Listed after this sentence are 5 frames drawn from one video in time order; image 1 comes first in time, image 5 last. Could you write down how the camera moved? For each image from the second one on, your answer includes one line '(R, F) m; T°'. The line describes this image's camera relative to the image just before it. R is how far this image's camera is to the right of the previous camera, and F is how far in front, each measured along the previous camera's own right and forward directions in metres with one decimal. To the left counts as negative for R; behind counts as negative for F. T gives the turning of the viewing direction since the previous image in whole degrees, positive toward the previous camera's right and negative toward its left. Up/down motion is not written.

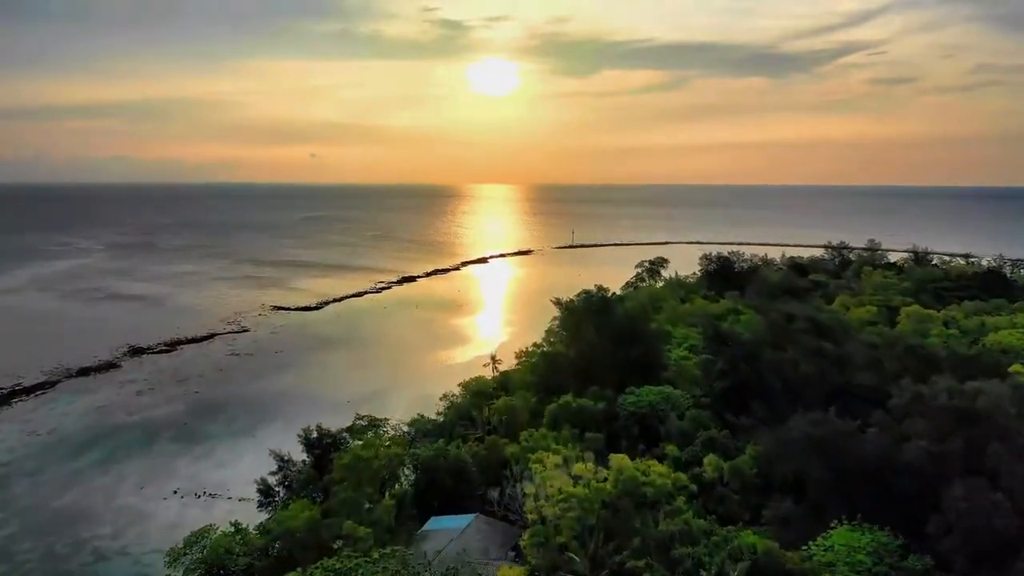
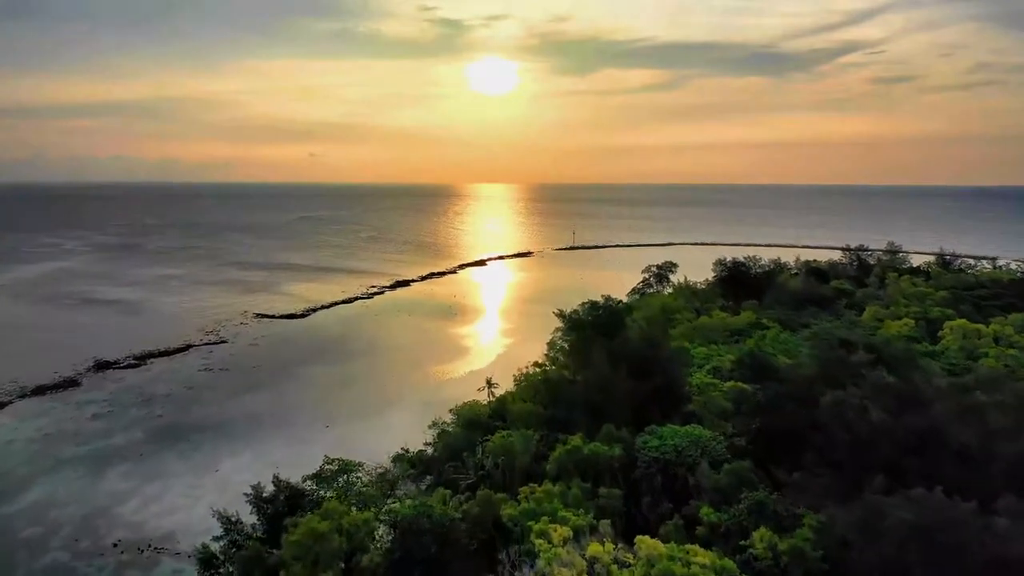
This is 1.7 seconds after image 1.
(0.0, +2.7) m; 0°
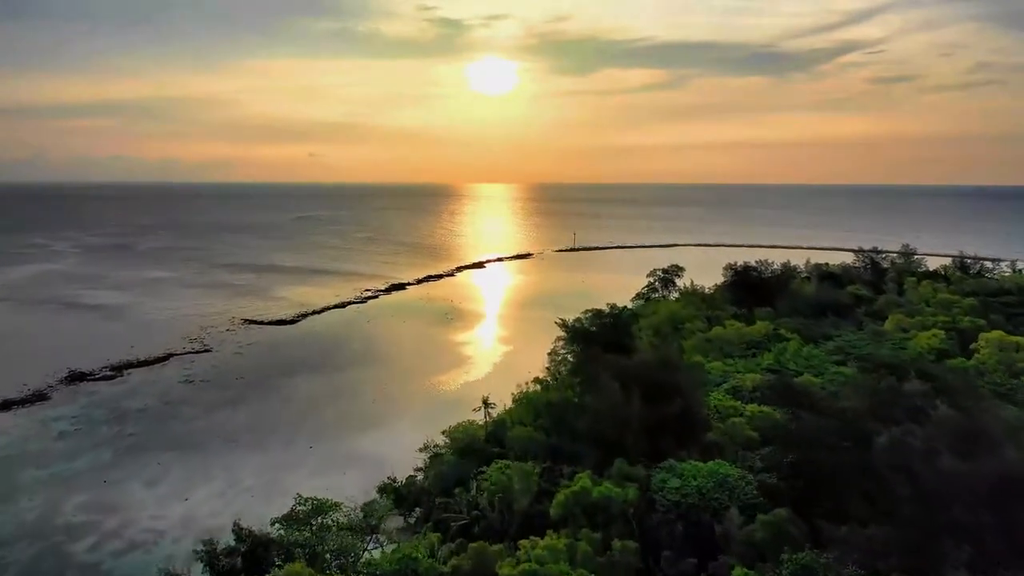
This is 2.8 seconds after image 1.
(0.0, +1.7) m; 0°
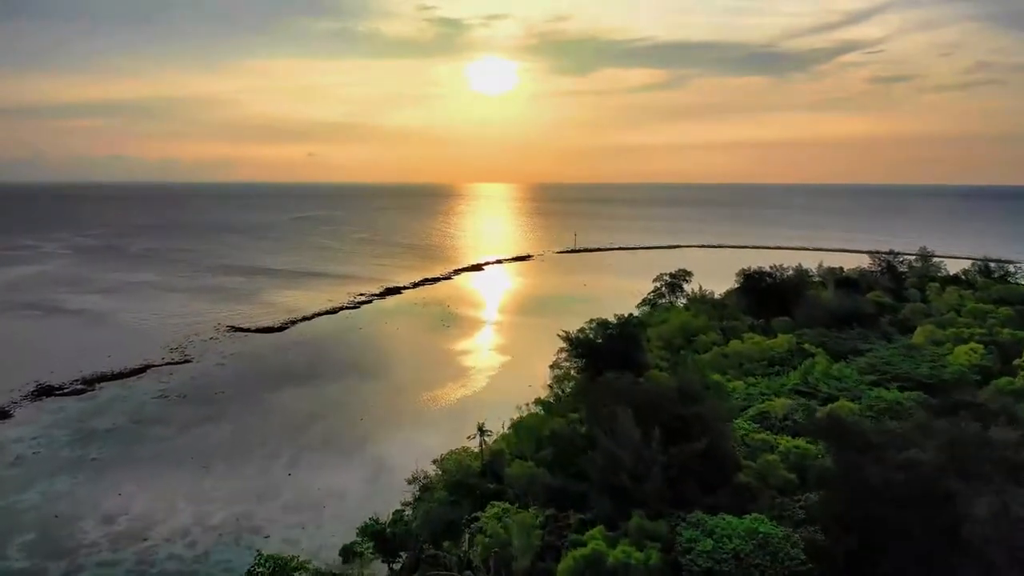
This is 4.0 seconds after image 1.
(0.0, +1.9) m; 0°
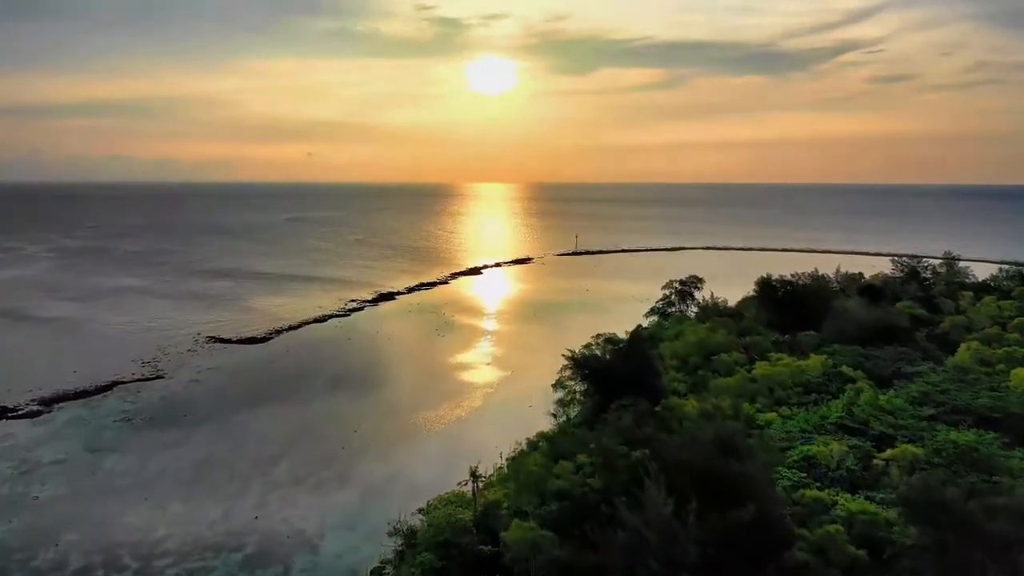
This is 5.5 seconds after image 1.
(0.0, +2.4) m; 0°
